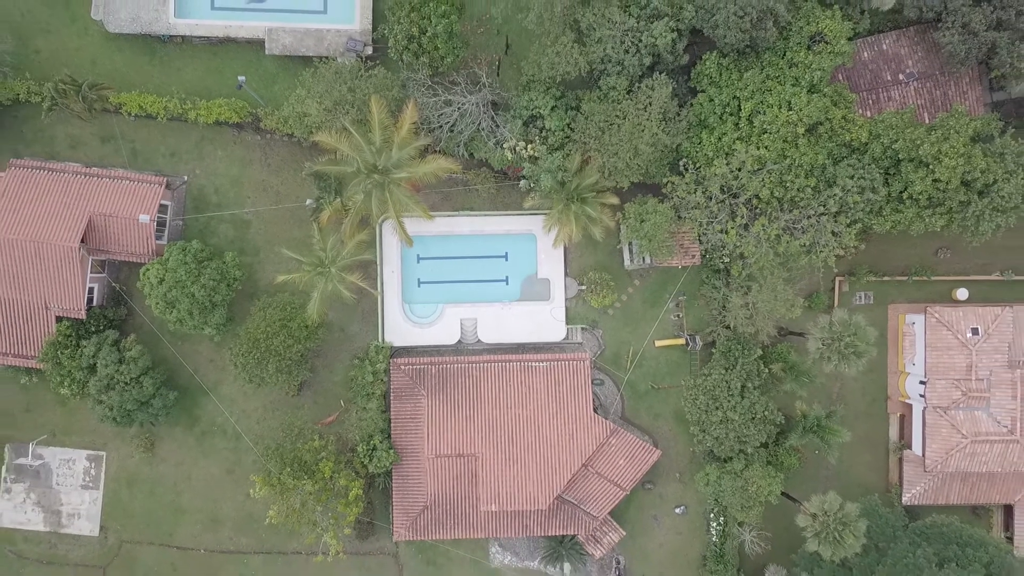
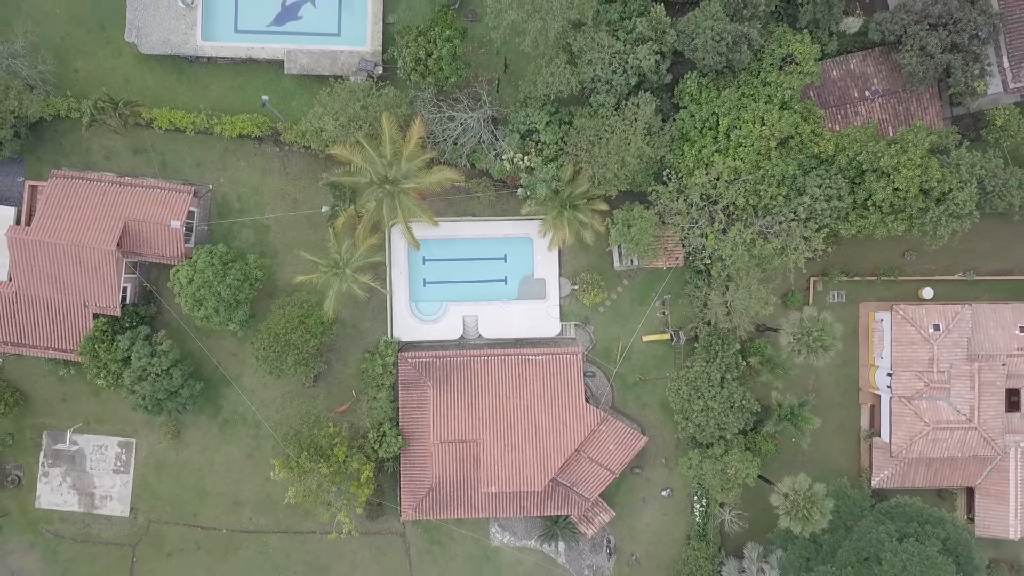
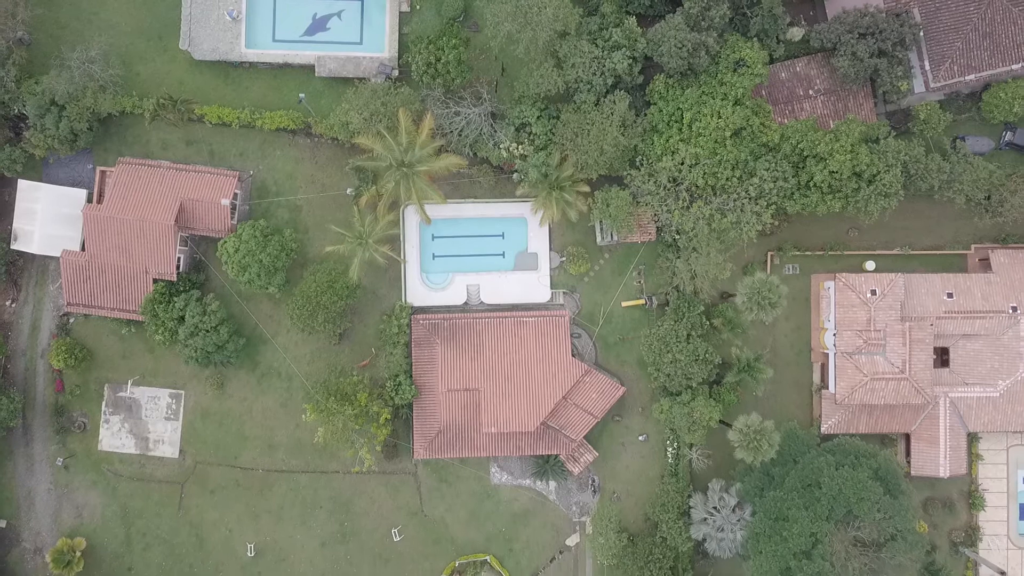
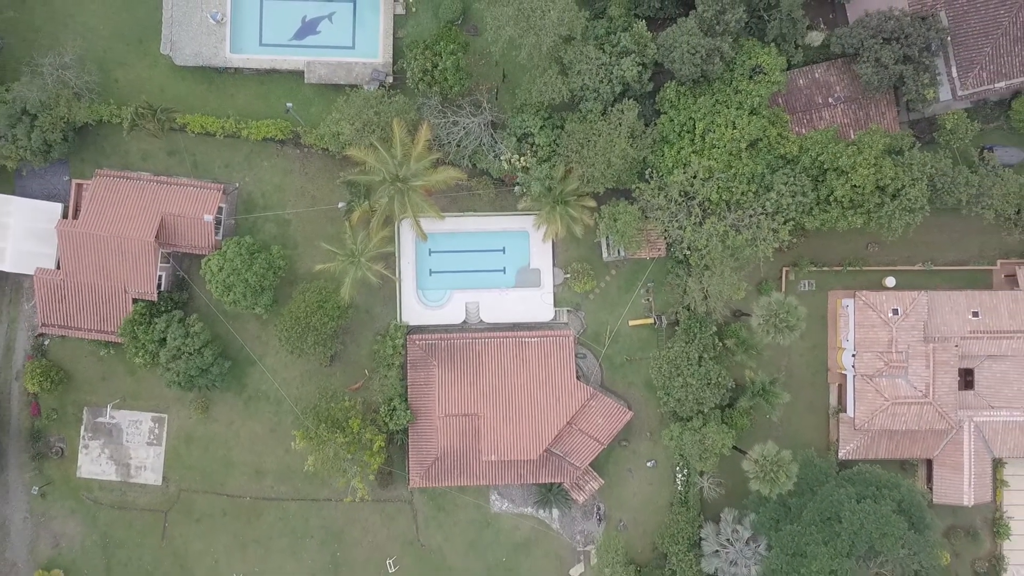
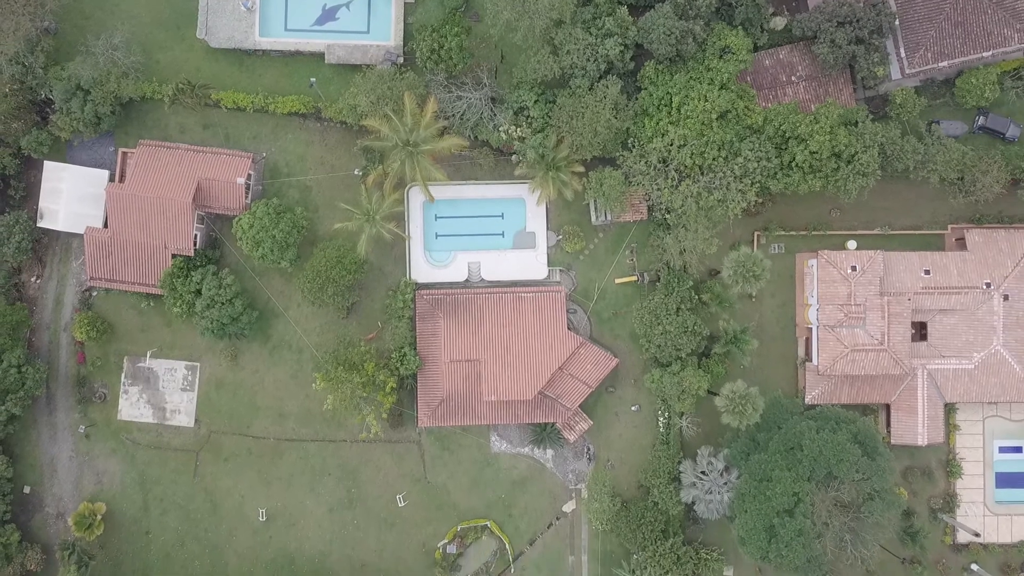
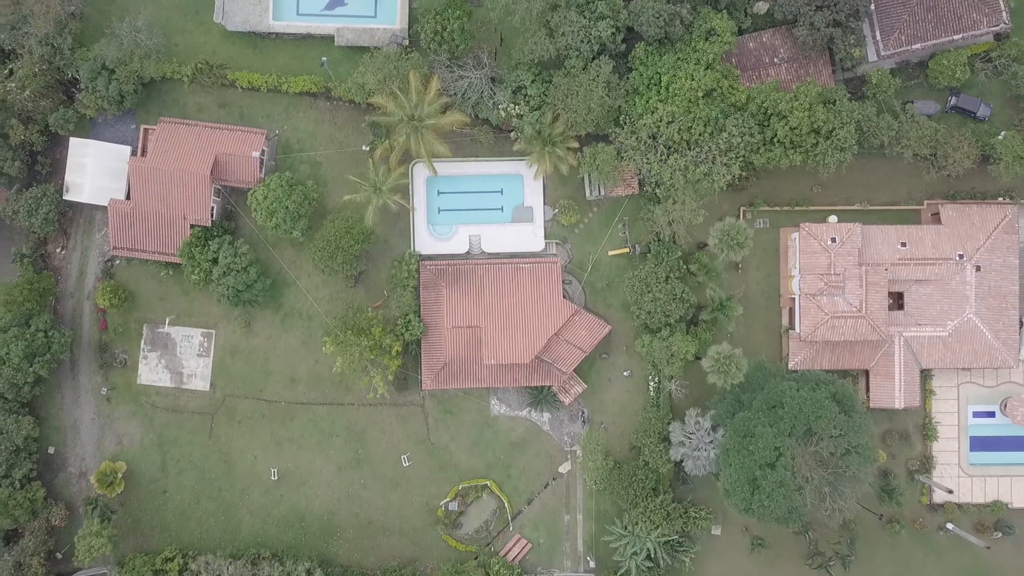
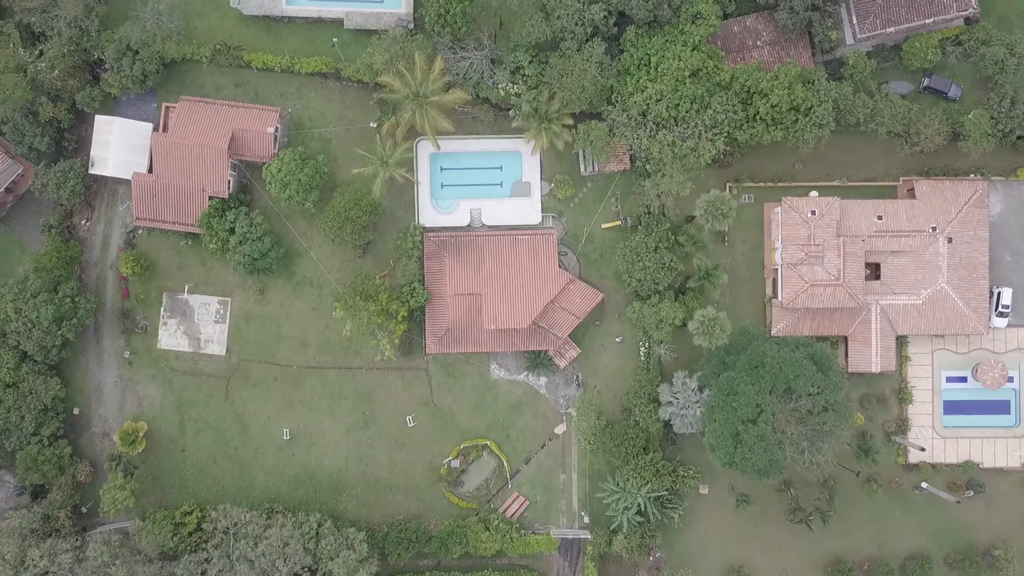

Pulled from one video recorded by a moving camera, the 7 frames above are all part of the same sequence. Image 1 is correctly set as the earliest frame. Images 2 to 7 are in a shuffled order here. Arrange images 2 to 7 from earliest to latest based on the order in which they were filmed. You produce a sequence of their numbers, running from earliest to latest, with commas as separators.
2, 4, 3, 5, 6, 7
